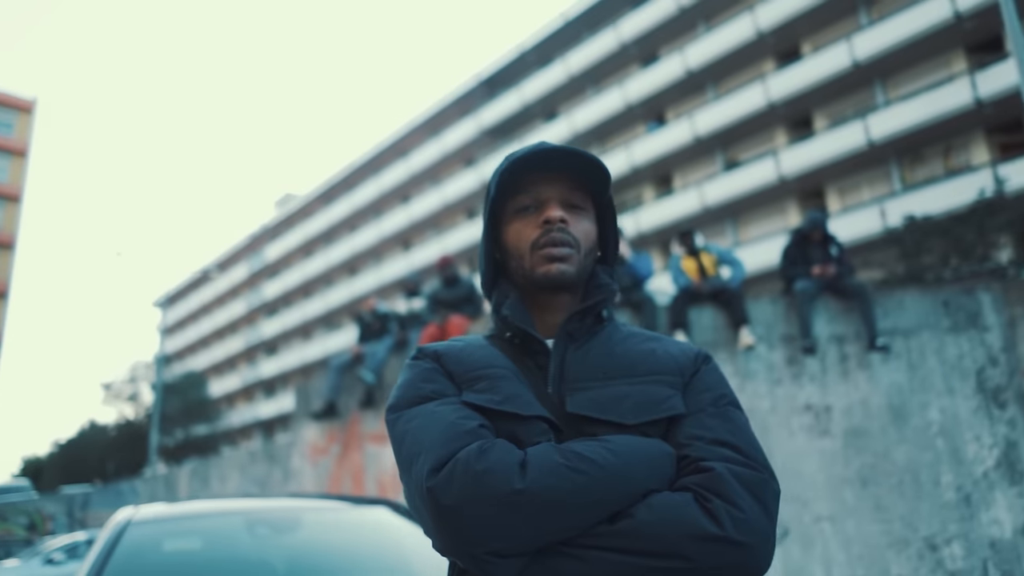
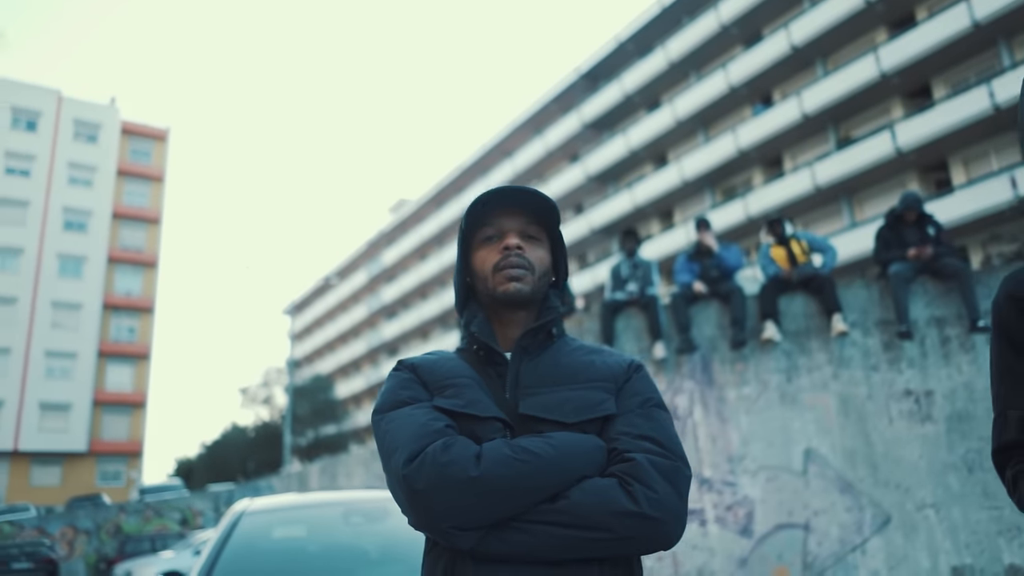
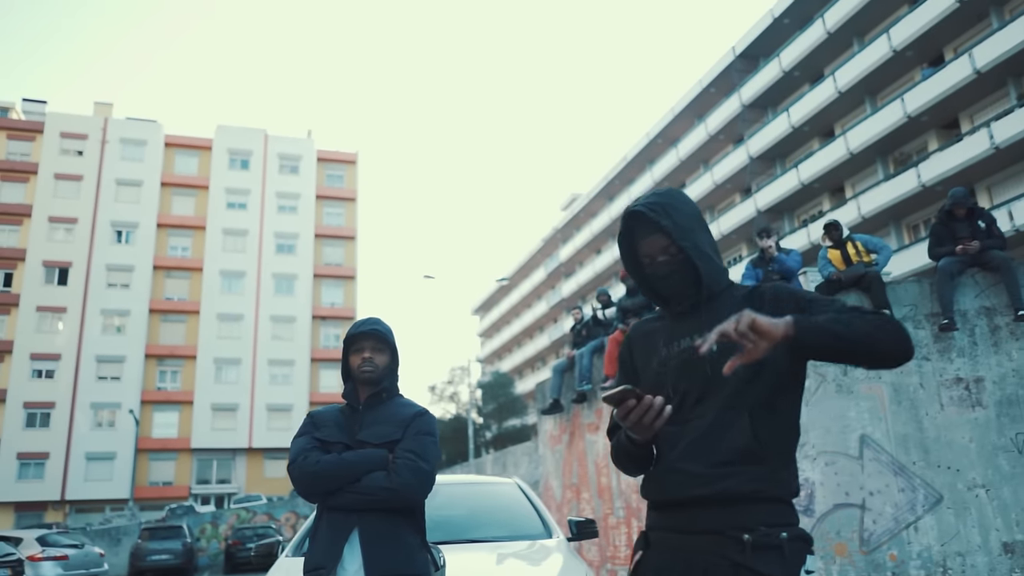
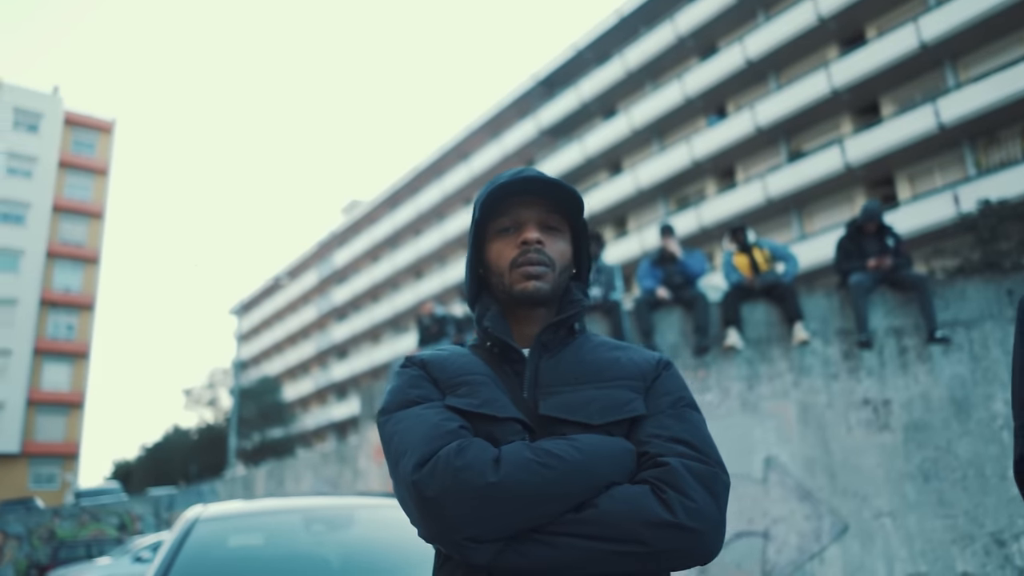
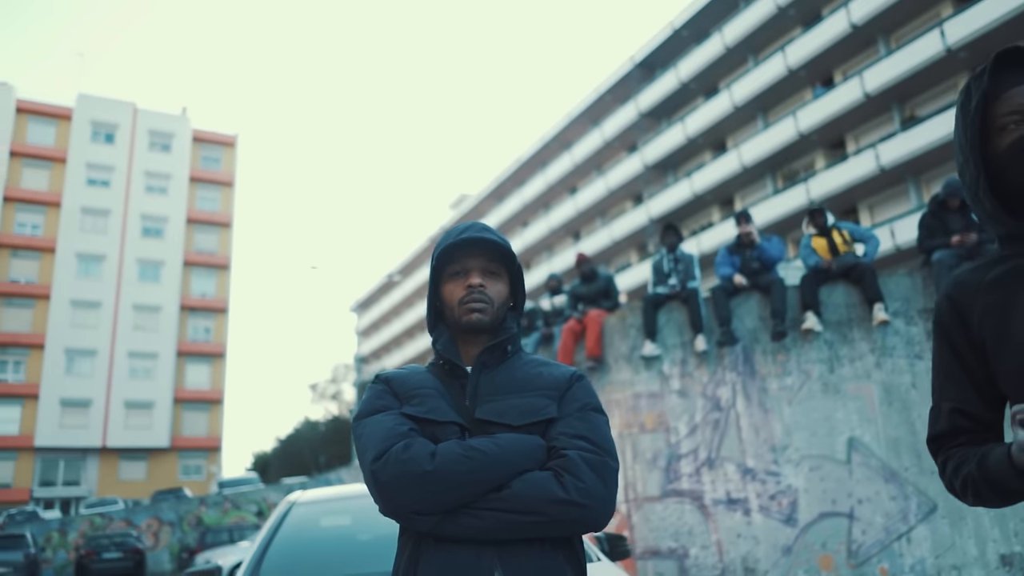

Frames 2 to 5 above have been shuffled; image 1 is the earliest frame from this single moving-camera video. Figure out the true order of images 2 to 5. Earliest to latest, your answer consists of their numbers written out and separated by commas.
4, 2, 5, 3
